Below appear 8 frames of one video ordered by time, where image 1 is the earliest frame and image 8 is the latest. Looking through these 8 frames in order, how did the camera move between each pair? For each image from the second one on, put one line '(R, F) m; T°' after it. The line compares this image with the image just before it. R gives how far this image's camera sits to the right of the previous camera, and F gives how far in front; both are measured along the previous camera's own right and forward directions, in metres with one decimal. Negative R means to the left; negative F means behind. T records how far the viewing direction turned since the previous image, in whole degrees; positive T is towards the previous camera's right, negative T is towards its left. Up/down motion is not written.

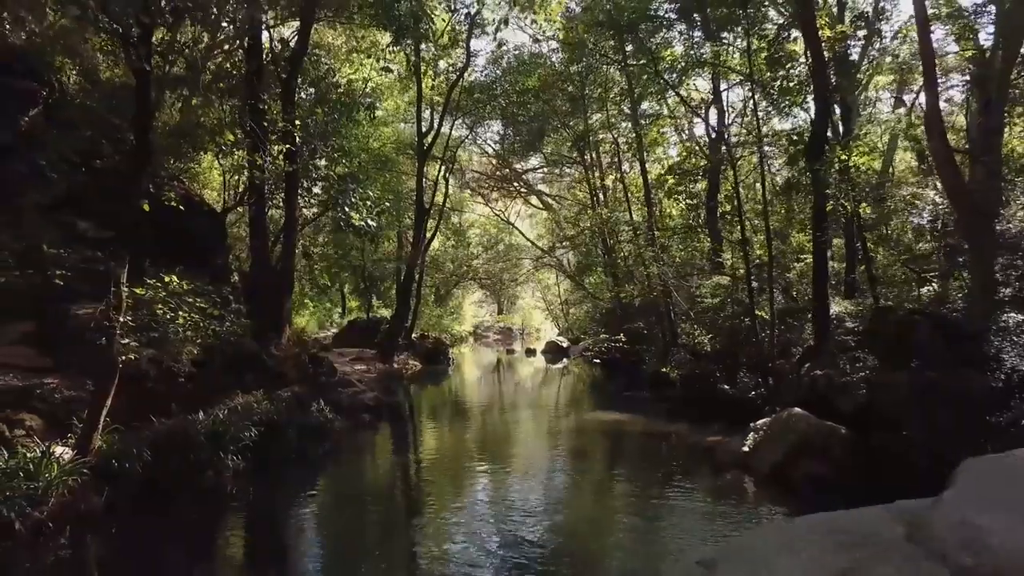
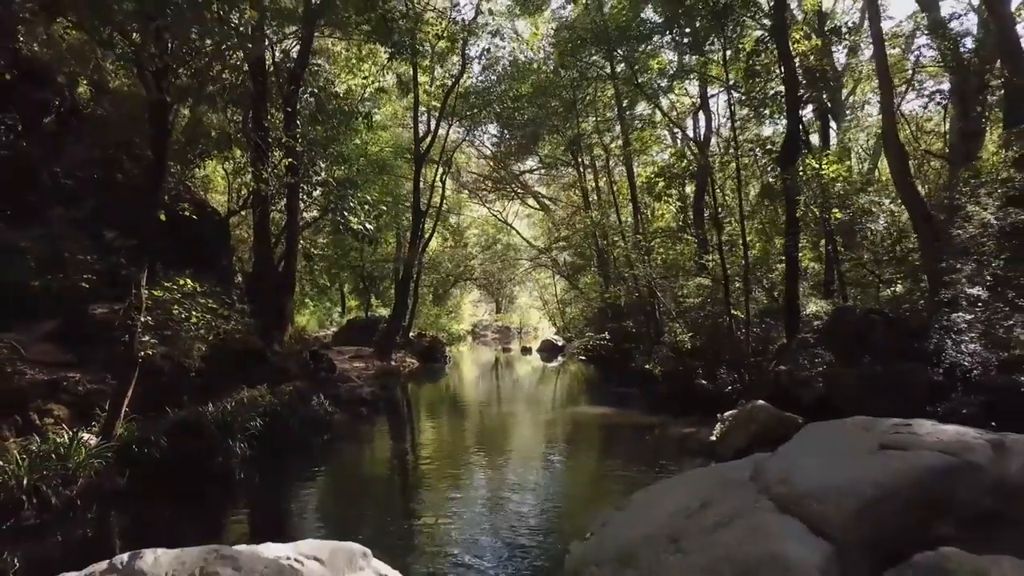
(+0.2, -0.8) m; 0°
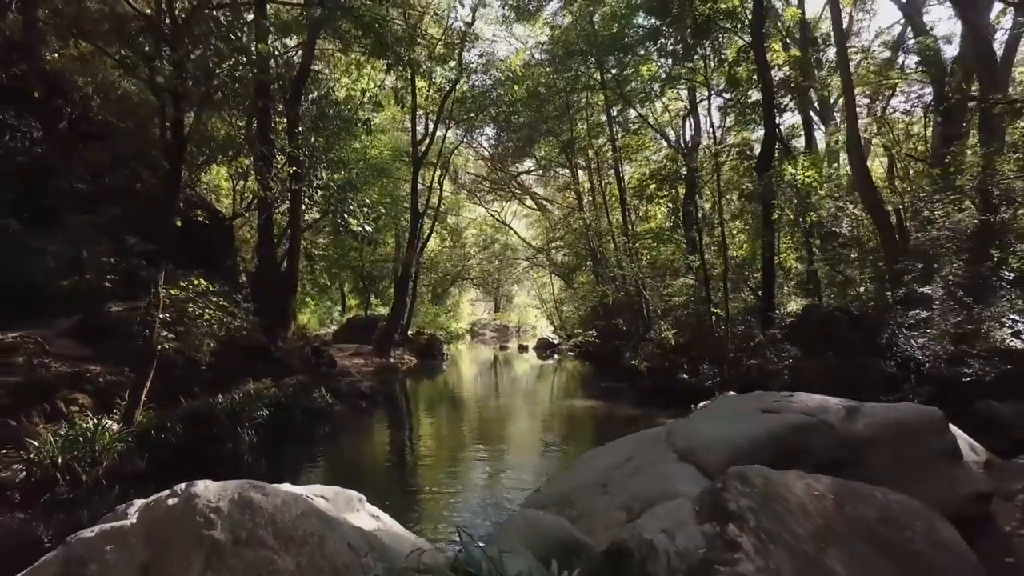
(+0.2, -0.7) m; 0°
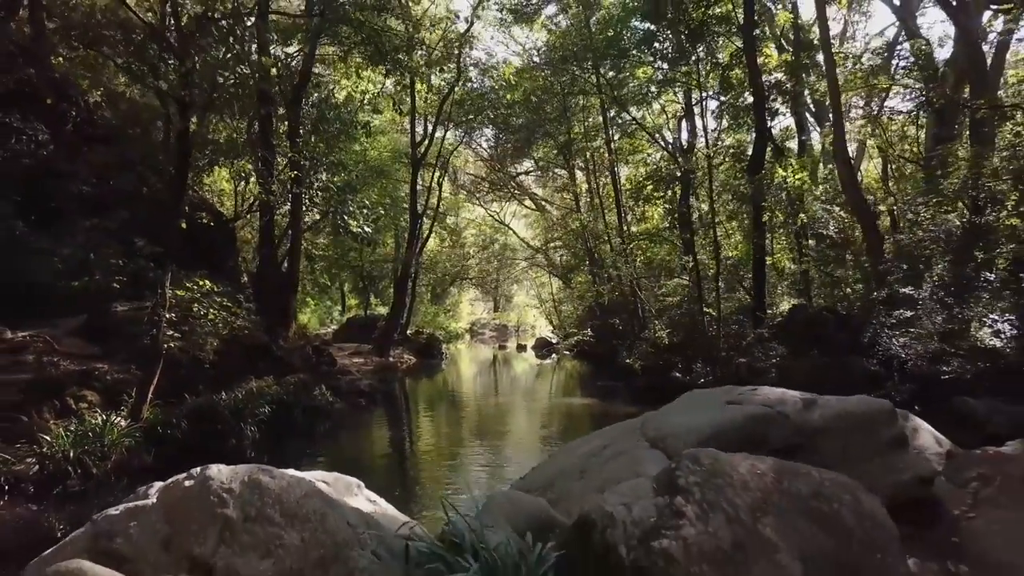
(+0.1, -0.3) m; 0°
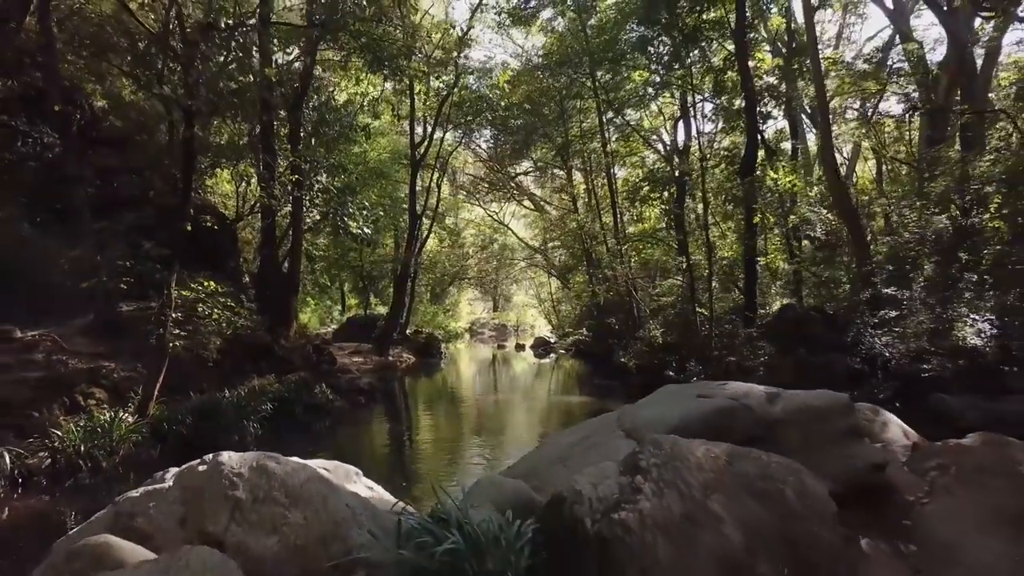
(+0.1, -0.3) m; 0°
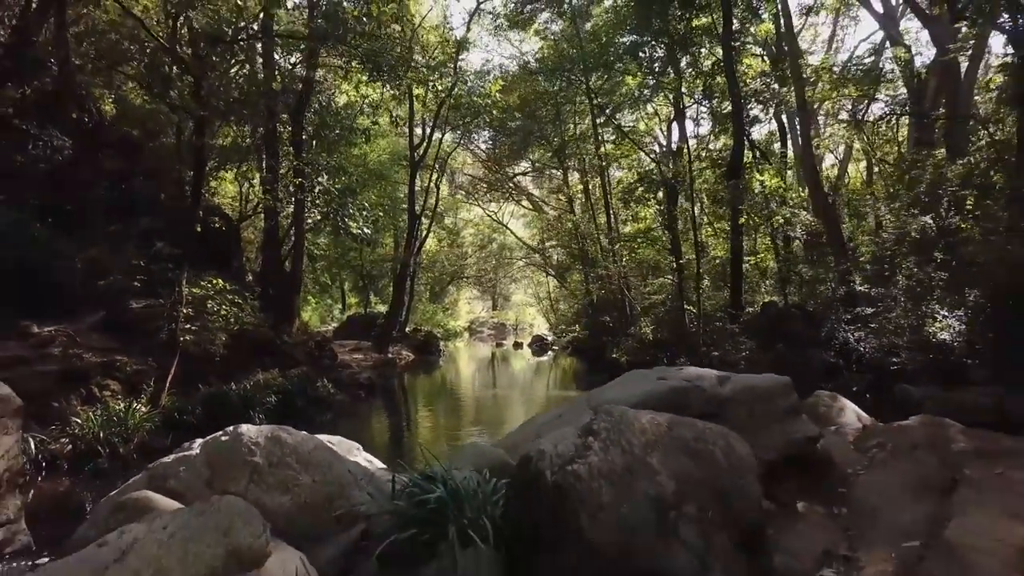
(+0.1, -0.5) m; 0°
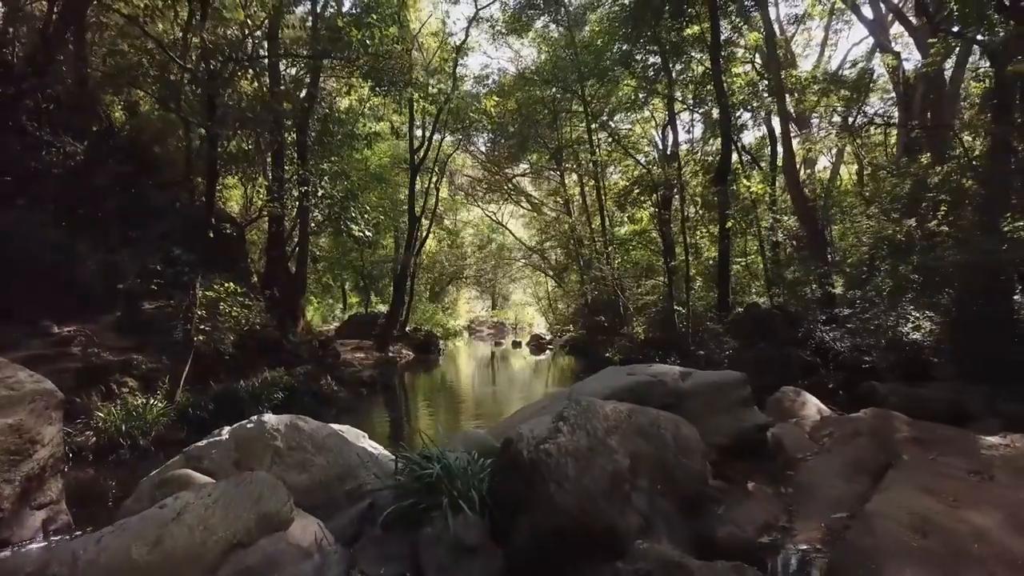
(+0.1, -0.6) m; 0°
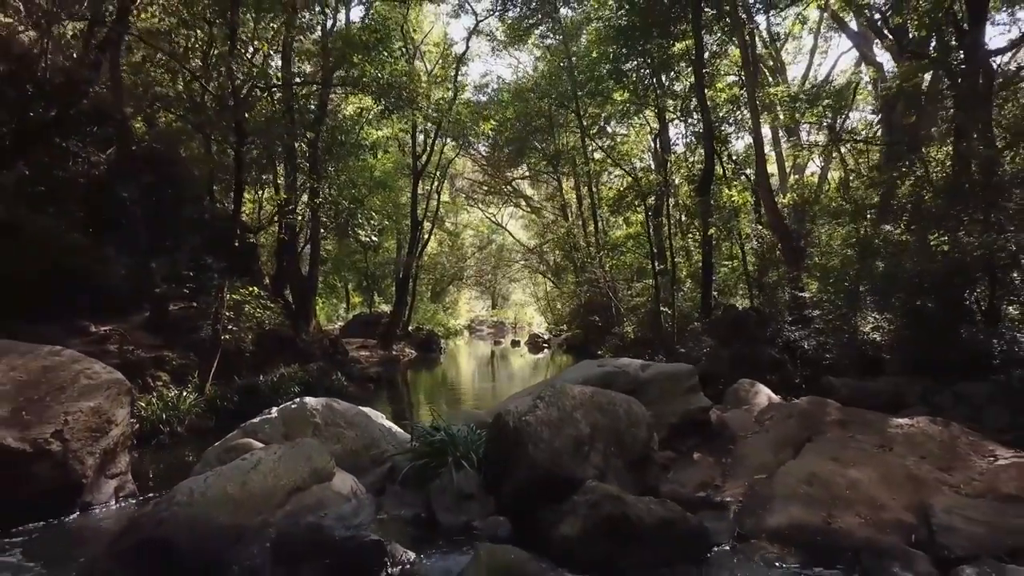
(+0.1, -1.2) m; 0°
